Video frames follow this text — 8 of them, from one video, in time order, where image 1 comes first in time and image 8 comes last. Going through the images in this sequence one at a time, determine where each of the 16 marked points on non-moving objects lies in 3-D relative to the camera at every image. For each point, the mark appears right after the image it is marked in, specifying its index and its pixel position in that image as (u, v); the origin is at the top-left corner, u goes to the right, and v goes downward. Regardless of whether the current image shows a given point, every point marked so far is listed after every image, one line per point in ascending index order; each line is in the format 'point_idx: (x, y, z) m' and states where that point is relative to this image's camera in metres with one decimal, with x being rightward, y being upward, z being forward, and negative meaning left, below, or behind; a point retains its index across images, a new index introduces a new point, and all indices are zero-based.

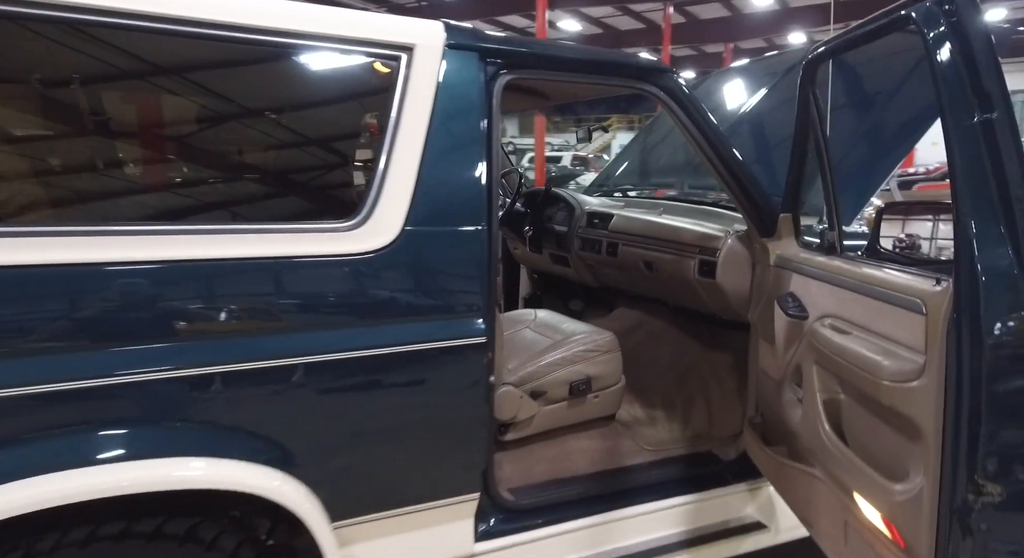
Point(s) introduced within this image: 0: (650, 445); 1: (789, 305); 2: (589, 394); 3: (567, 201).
0: (+0.4, -0.5, +2.5) m
1: (+0.7, -0.1, +2.0) m
2: (+0.2, -0.4, +2.3) m
3: (+0.2, +0.3, +3.2) m
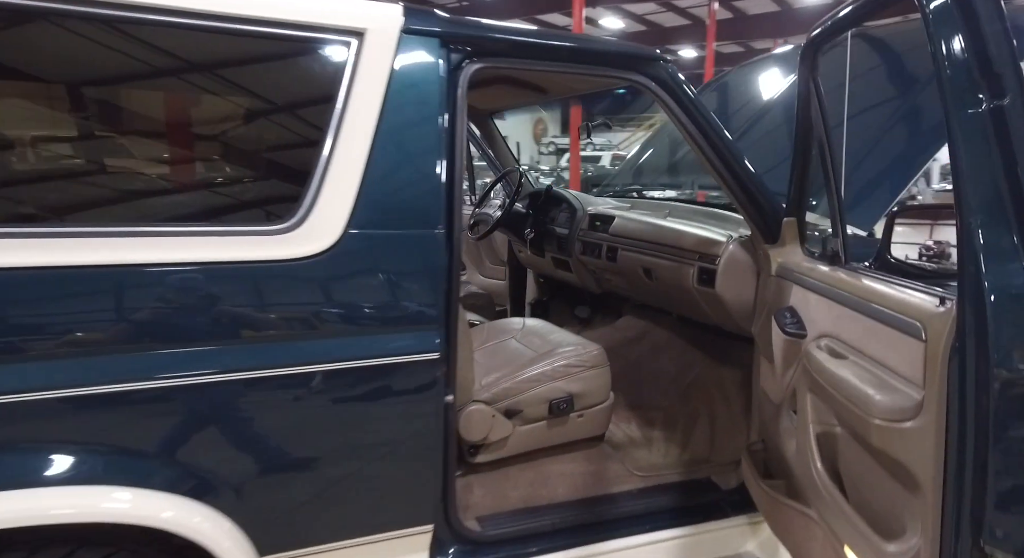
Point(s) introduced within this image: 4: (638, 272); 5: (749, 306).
0: (+0.4, -0.6, +2.2) m
1: (+0.6, -0.1, +1.8) m
2: (+0.2, -0.4, +2.1) m
3: (+0.2, +0.3, +3.0) m
4: (+0.4, 0.0, +2.6) m
5: (+0.7, -0.1, +2.2) m
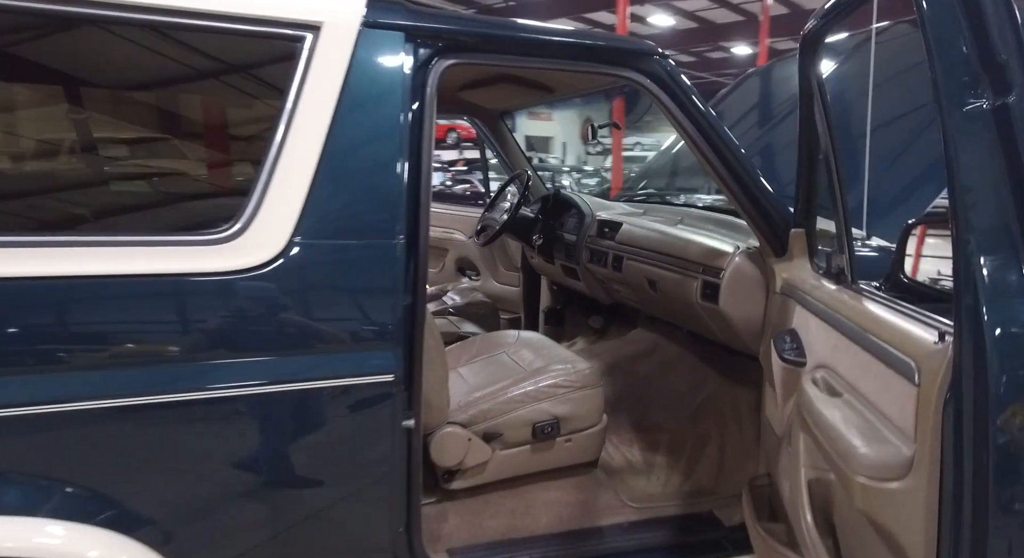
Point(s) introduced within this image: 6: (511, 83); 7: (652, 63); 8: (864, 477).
0: (+0.3, -0.6, +2.1) m
1: (+0.6, -0.1, +1.6) m
2: (+0.1, -0.4, +2.0) m
3: (+0.2, +0.3, +2.8) m
4: (+0.4, 0.0, +2.4) m
5: (+0.6, -0.1, +2.0) m
6: (0.0, +0.7, +2.7) m
7: (+0.3, +0.5, +1.8) m
8: (+0.5, -0.3, +1.1) m
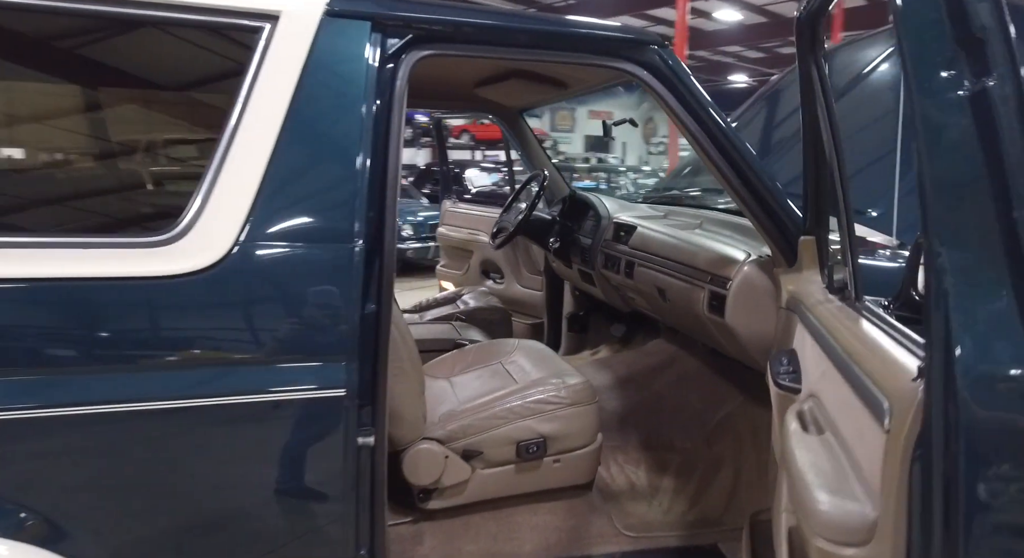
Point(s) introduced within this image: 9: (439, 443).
0: (+0.3, -0.6, +1.9) m
1: (+0.5, -0.2, +1.4) m
2: (+0.1, -0.4, +1.8) m
3: (+0.3, +0.2, +2.7) m
4: (+0.4, 0.0, +2.2) m
5: (+0.6, -0.1, +1.8) m
6: (0.0, +0.7, +2.5) m
7: (+0.3, +0.5, +1.7) m
8: (+0.4, -0.3, +0.9) m
9: (-0.2, -0.4, +1.8) m
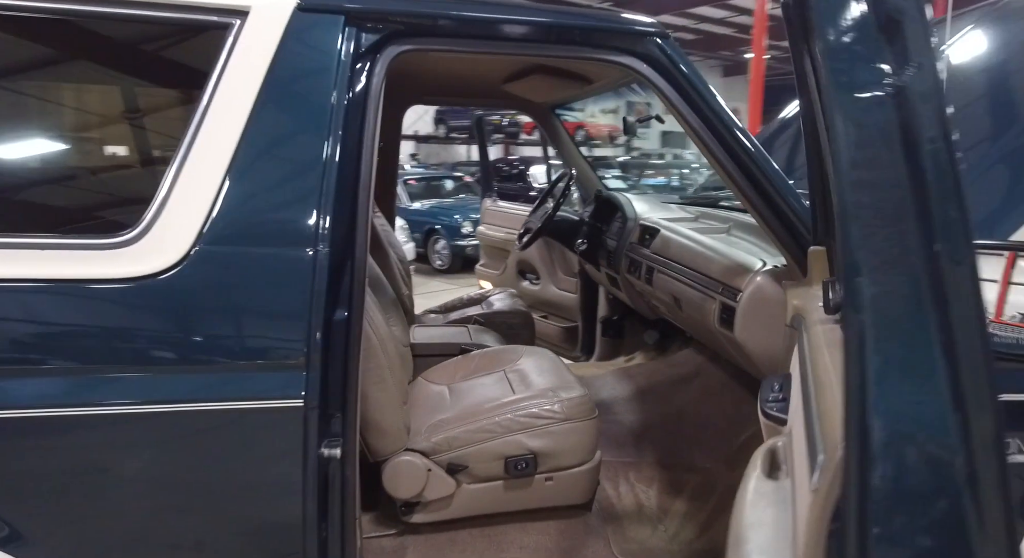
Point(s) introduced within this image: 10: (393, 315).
0: (+0.3, -0.6, +1.8) m
1: (+0.4, -0.2, +1.3) m
2: (+0.1, -0.4, +1.7) m
3: (+0.4, +0.2, +2.5) m
4: (+0.4, -0.1, +2.1) m
5: (+0.6, -0.2, +1.6) m
6: (+0.1, +0.7, +2.4) m
7: (+0.3, +0.5, +1.5) m
8: (+0.2, -0.3, +0.8) m
9: (-0.2, -0.4, +1.7) m
10: (-0.3, -0.1, +2.0) m
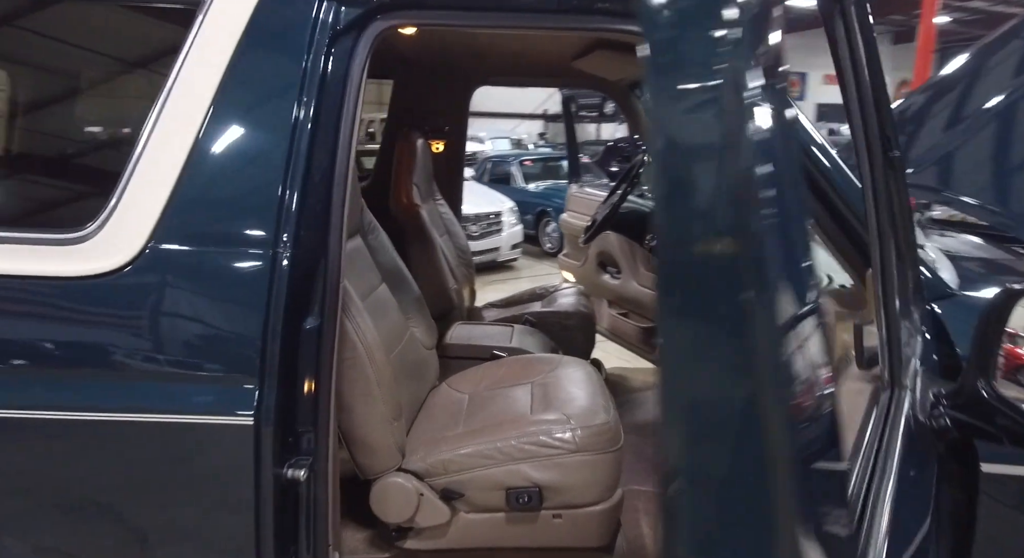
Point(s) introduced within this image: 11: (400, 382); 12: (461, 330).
0: (+0.3, -0.7, +1.5) m
1: (+0.3, -0.2, +1.0) m
2: (+0.1, -0.5, +1.5) m
3: (+0.6, +0.2, +2.2) m
4: (+0.5, -0.1, +1.8) m
5: (+0.6, -0.2, +1.3) m
6: (+0.3, +0.7, +2.1) m
7: (+0.3, +0.4, +1.3) m
8: (+0.1, -0.4, +0.5) m
9: (-0.2, -0.4, +1.5) m
10: (-0.2, -0.1, +1.9) m
11: (-0.2, -0.2, +1.7) m
12: (-0.2, -0.1, +2.2) m
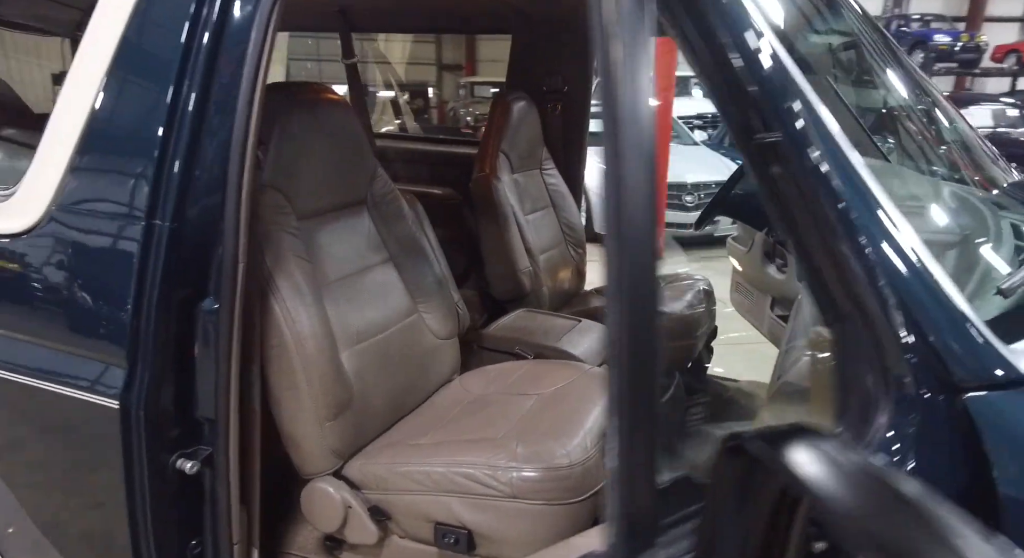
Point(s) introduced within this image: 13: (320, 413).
0: (+0.1, -0.7, +1.2) m
1: (0.0, -0.3, +0.6) m
2: (-0.1, -0.5, +1.3) m
3: (+0.7, +0.2, +1.7) m
4: (+0.5, -0.1, +1.3) m
5: (+0.3, -0.3, +0.9) m
6: (+0.5, +0.7, +1.7) m
7: (+0.1, +0.4, +0.9) m
8: (-0.4, -0.4, +0.3) m
9: (-0.3, -0.4, +1.4) m
10: (-0.2, 0.0, +1.7) m
11: (-0.3, -0.2, +1.5) m
12: (0.0, -0.1, +1.9) m
13: (-0.4, -0.2, +1.3) m
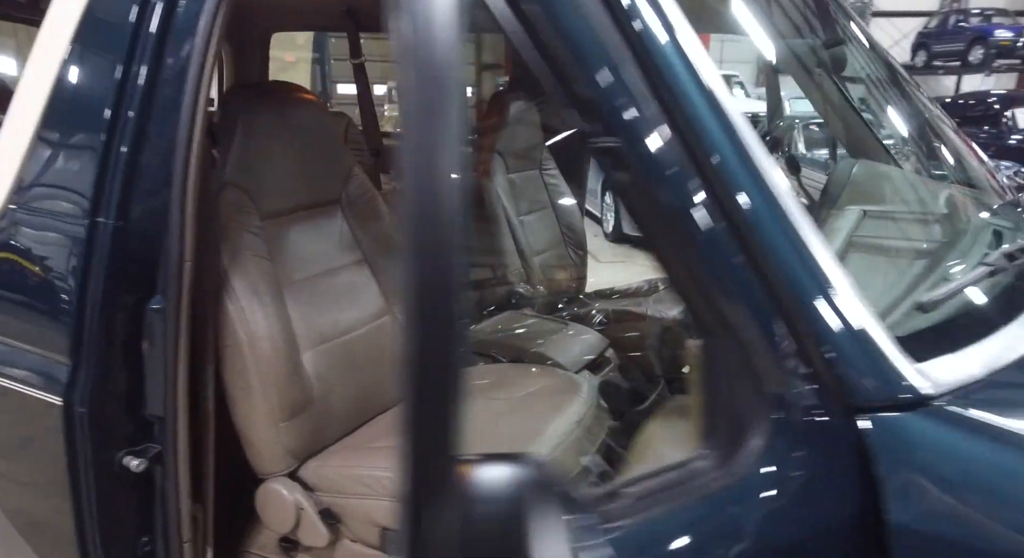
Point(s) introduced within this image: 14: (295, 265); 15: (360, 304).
0: (0.0, -0.7, +1.2) m
1: (-0.1, -0.3, +0.6) m
2: (-0.1, -0.5, +1.2) m
3: (+0.7, +0.2, +1.6) m
4: (+0.4, -0.1, +1.2) m
5: (+0.2, -0.3, +0.8) m
6: (+0.4, +0.6, +1.6) m
7: (0.0, +0.4, +0.8) m
8: (-0.6, -0.4, +0.3) m
9: (-0.4, -0.4, +1.3) m
10: (-0.2, 0.0, +1.7) m
11: (-0.3, -0.2, +1.5) m
12: (0.0, -0.1, +1.9) m
13: (-0.4, -0.2, +1.3) m
14: (-0.4, 0.0, +1.5) m
15: (-0.3, -0.1, +1.6) m
